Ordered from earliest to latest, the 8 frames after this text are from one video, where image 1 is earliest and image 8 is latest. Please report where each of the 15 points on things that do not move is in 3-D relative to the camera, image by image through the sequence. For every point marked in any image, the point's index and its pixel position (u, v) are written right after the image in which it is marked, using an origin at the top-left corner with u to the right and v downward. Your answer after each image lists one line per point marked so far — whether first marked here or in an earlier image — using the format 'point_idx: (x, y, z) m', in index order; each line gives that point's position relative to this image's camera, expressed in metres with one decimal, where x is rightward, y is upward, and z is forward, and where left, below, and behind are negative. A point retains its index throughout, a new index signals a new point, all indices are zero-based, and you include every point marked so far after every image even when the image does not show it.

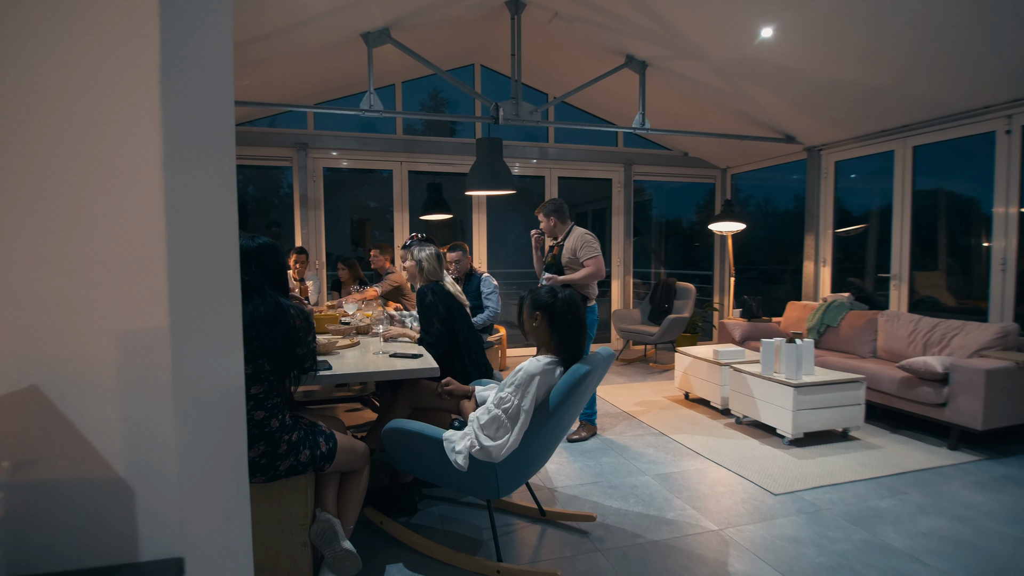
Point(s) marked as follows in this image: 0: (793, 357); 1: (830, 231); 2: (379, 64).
0: (+1.7, -0.4, +3.4) m
1: (+3.2, +0.6, +5.6) m
2: (-1.2, +2.0, +4.9) m
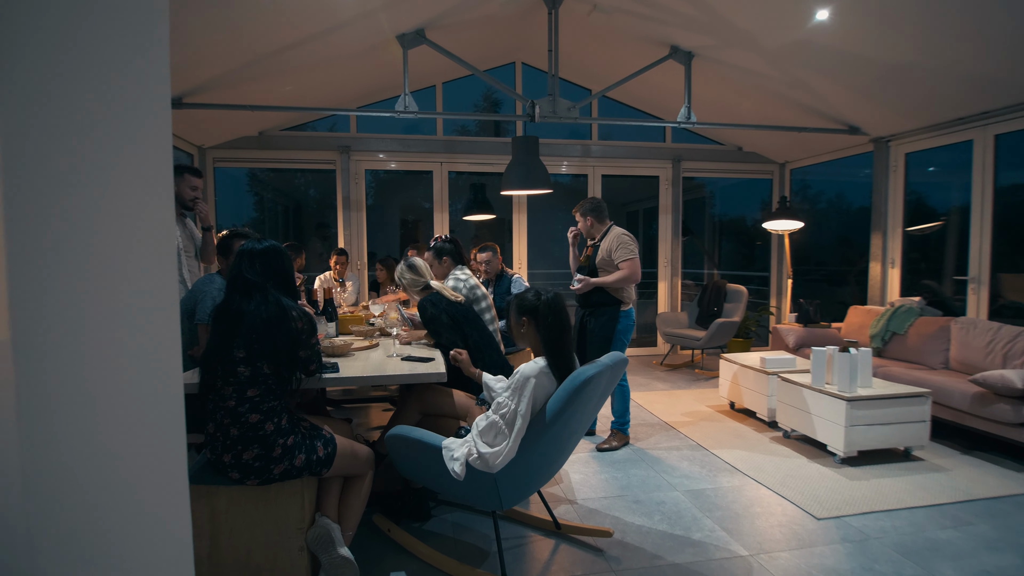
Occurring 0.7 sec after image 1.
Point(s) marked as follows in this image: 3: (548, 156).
0: (+1.9, -0.5, +3.1) m
1: (+3.6, +0.6, +5.1) m
2: (-0.8, +2.0, +4.9) m
3: (+0.4, +1.5, +6.0) m
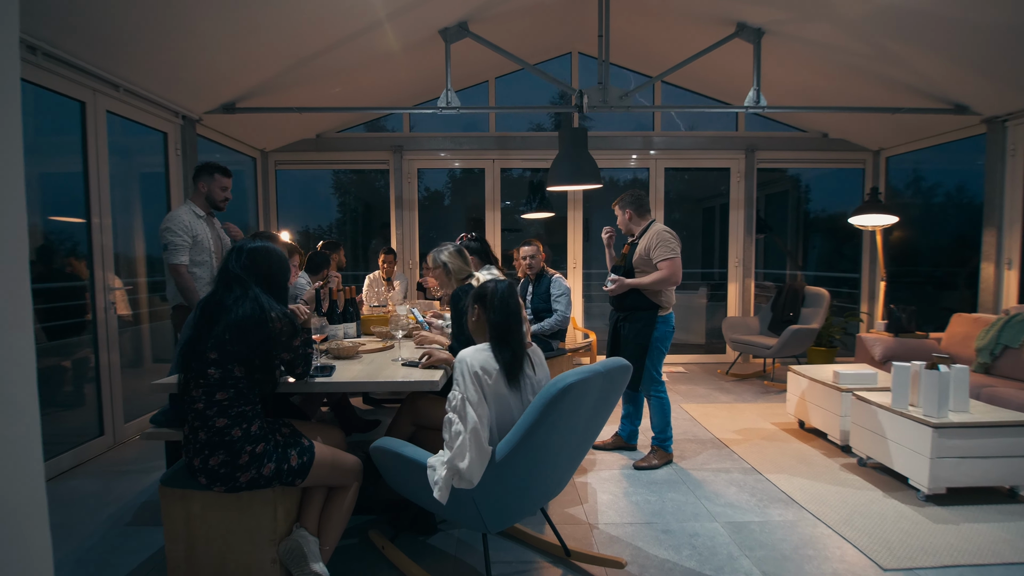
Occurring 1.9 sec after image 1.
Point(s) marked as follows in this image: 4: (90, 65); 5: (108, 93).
0: (+2.0, -0.5, +2.6) m
1: (+4.0, +0.5, +4.3) m
2: (-0.4, +2.0, +4.8) m
3: (+1.0, +1.5, +5.7) m
4: (-2.3, +1.2, +3.0) m
5: (-2.4, +1.2, +3.3) m
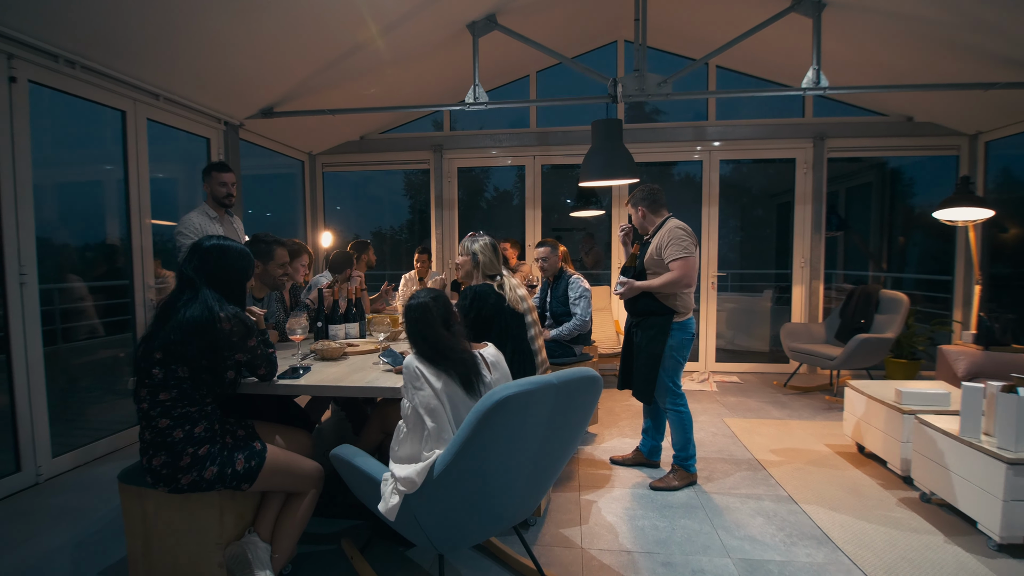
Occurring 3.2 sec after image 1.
0: (+2.0, -0.5, +2.1) m
1: (+4.2, +0.5, +3.5) m
2: (-0.1, +2.0, +4.7) m
3: (+1.4, +1.4, +5.3) m
4: (-2.2, +1.2, +3.2) m
5: (-2.3, +1.2, +3.4) m
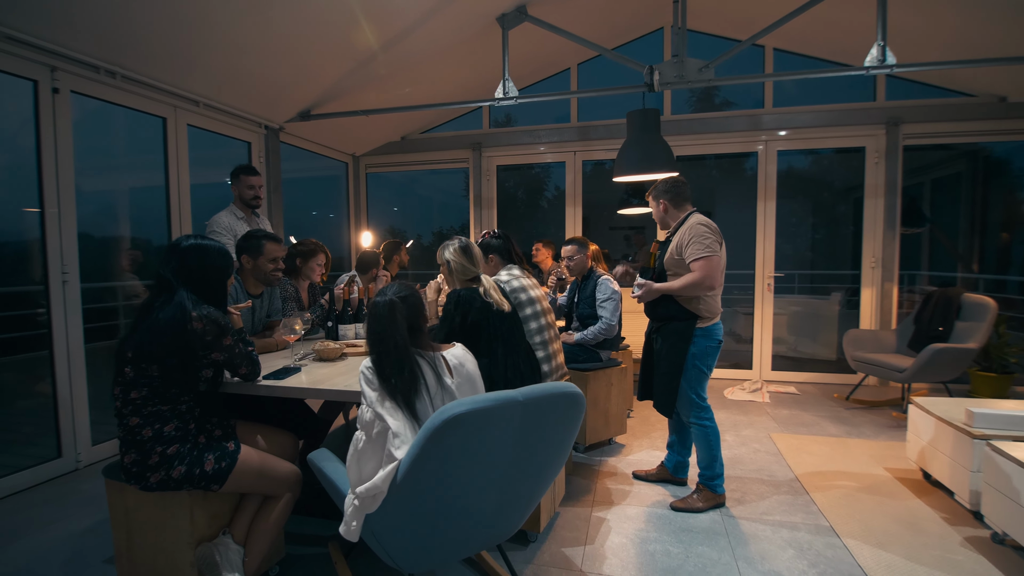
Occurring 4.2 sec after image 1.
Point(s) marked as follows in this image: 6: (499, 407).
0: (+1.9, -0.5, +1.8) m
1: (+4.4, +0.4, +2.9) m
2: (+0.2, +2.0, +4.5) m
3: (+1.8, +1.4, +5.0) m
4: (-2.1, +1.3, +3.3) m
5: (-2.1, +1.2, +3.6) m
6: (0.0, -0.3, +1.3) m
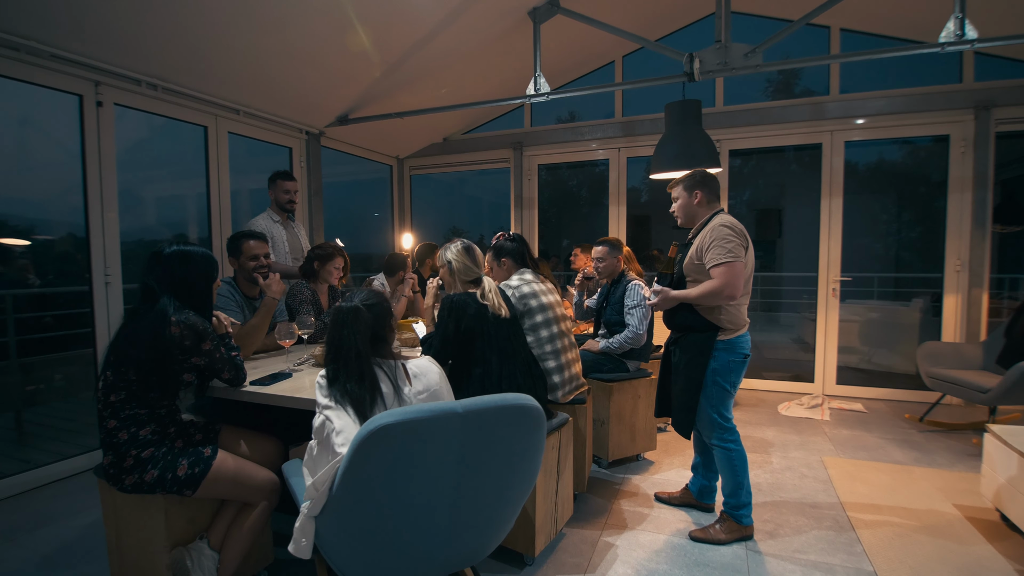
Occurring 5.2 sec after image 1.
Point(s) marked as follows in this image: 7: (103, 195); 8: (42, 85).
0: (+1.8, -0.6, +1.4) m
1: (+4.4, +0.4, +2.2) m
2: (+0.5, +2.0, +4.3) m
3: (+2.1, +1.4, +4.6) m
4: (-2.0, +1.2, +3.5) m
5: (-1.9, +1.2, +3.7) m
6: (-0.2, -0.3, +1.2) m
7: (-2.3, +0.5, +3.0) m
8: (-2.4, +1.0, +2.8) m
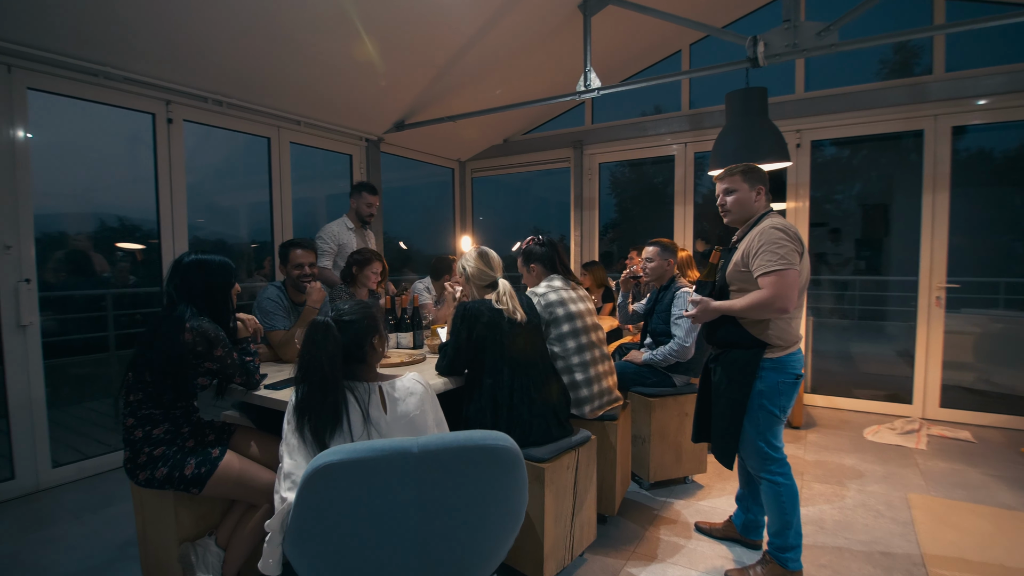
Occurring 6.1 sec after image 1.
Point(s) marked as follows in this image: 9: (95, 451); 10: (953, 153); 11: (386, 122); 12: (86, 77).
0: (+1.7, -0.6, +1.0) m
1: (+4.4, +0.3, +1.3) m
2: (+1.0, +1.9, +4.1) m
3: (+2.6, +1.3, +4.1) m
4: (-1.6, +1.2, +3.7) m
5: (-1.6, +1.2, +3.9) m
6: (-0.3, -0.3, +1.1) m
7: (-2.0, +0.5, +3.3) m
8: (-2.2, +1.0, +3.0) m
9: (-2.3, -0.9, +3.0) m
10: (+3.1, +1.0, +3.8) m
11: (-1.0, +1.3, +4.3) m
12: (-2.2, +1.1, +2.8) m
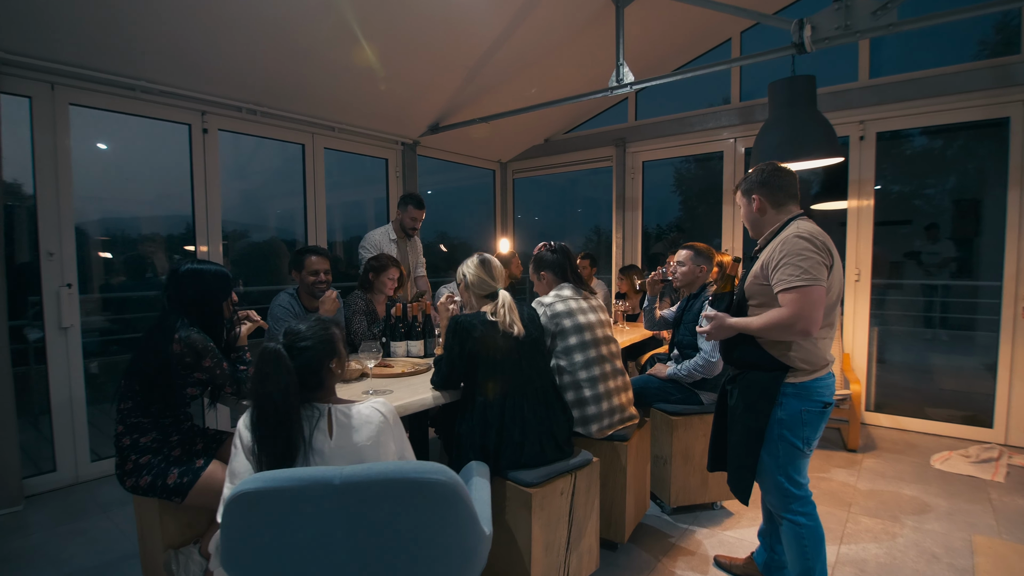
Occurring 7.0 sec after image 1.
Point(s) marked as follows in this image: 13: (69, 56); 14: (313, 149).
0: (+1.6, -0.7, +0.7) m
1: (+4.3, +0.2, +0.7) m
2: (+1.2, +1.9, +3.8) m
3: (+2.8, +1.3, +3.7) m
4: (-1.4, +1.2, +3.7) m
5: (-1.4, +1.1, +4.0) m
6: (-0.4, -0.4, +1.1) m
7: (-1.9, +0.5, +3.4) m
8: (-2.1, +1.0, +3.2) m
9: (-2.2, -0.9, +3.2) m
10: (+3.3, +0.9, +3.3) m
11: (-0.7, +1.3, +4.3) m
12: (-2.1, +1.1, +3.0) m
13: (-2.2, +1.1, +2.7) m
14: (-1.4, +1.0, +3.9) m
